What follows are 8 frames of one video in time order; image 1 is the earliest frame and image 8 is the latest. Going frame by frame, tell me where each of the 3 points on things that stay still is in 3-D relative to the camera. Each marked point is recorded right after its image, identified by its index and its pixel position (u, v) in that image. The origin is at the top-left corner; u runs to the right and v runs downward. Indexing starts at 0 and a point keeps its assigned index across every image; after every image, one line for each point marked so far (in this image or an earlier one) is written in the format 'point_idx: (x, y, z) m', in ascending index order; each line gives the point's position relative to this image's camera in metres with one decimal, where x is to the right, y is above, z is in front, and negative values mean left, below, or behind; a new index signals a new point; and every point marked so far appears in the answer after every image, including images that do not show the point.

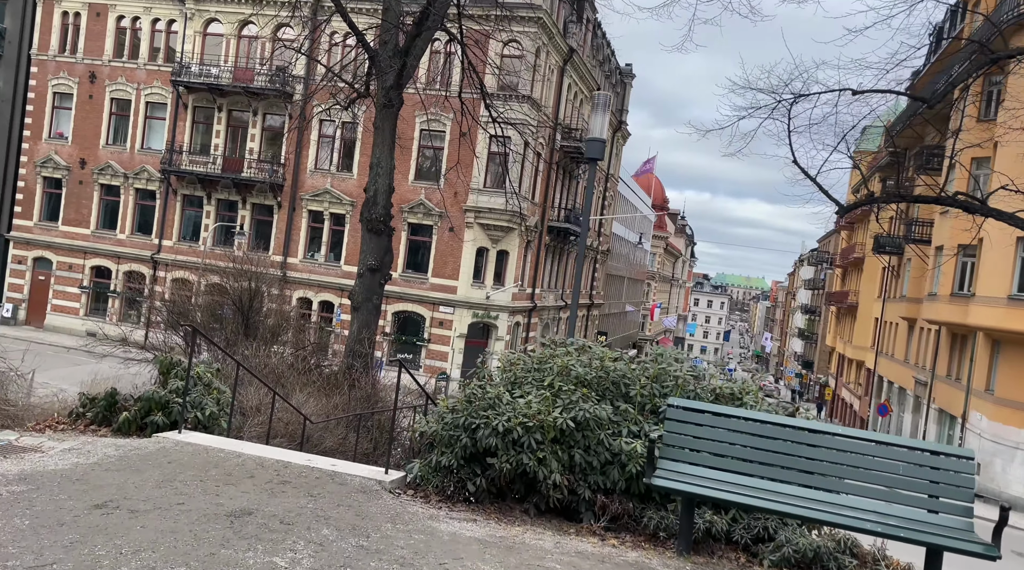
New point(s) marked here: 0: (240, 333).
0: (-4.6, -0.8, +13.3) m
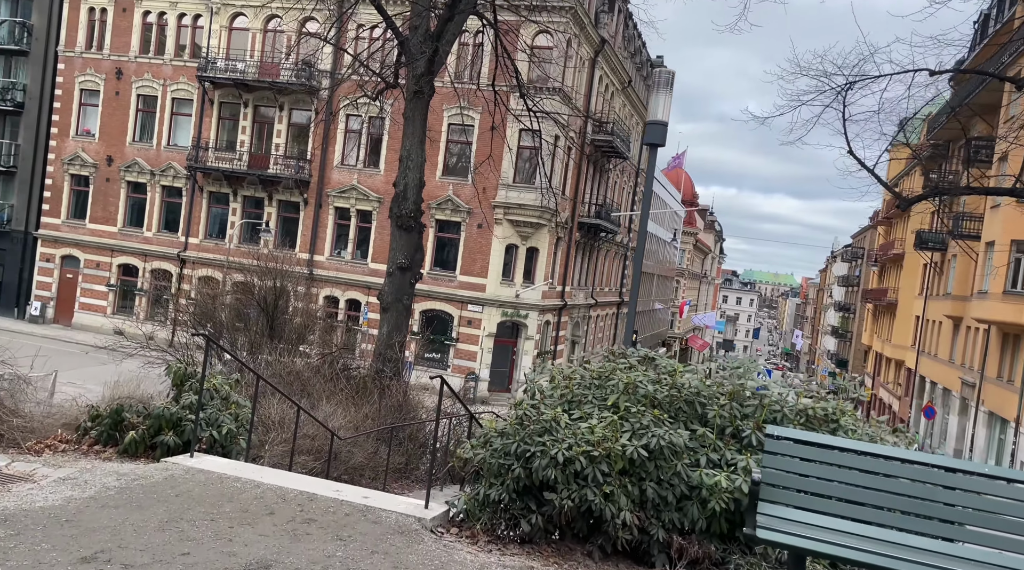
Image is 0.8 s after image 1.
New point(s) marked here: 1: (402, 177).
0: (-4.0, -0.8, +12.8) m
1: (-1.5, +1.5, +10.5) m
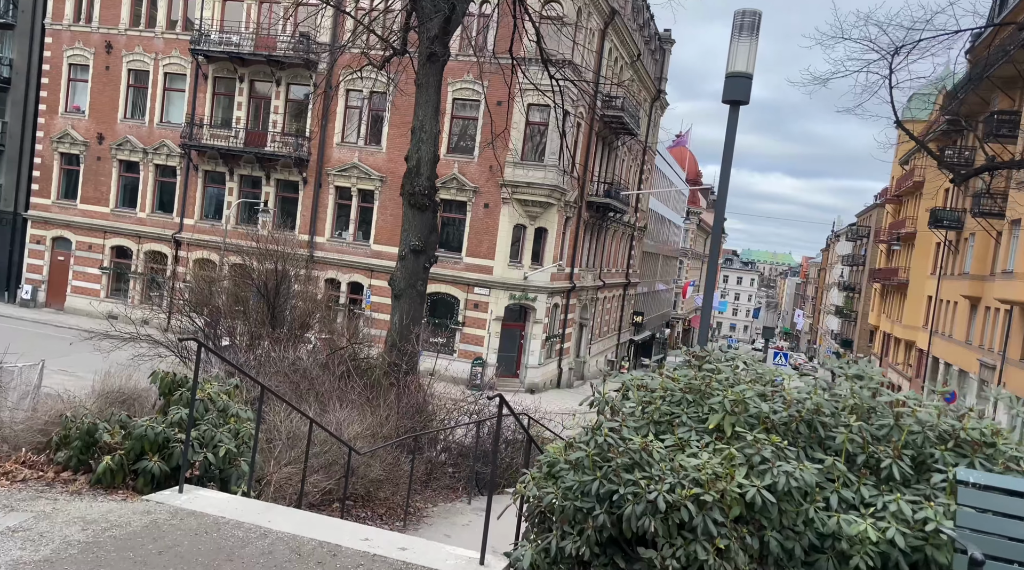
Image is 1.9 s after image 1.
0: (-3.7, -0.6, +11.9) m
1: (-1.2, +1.7, +9.5) m
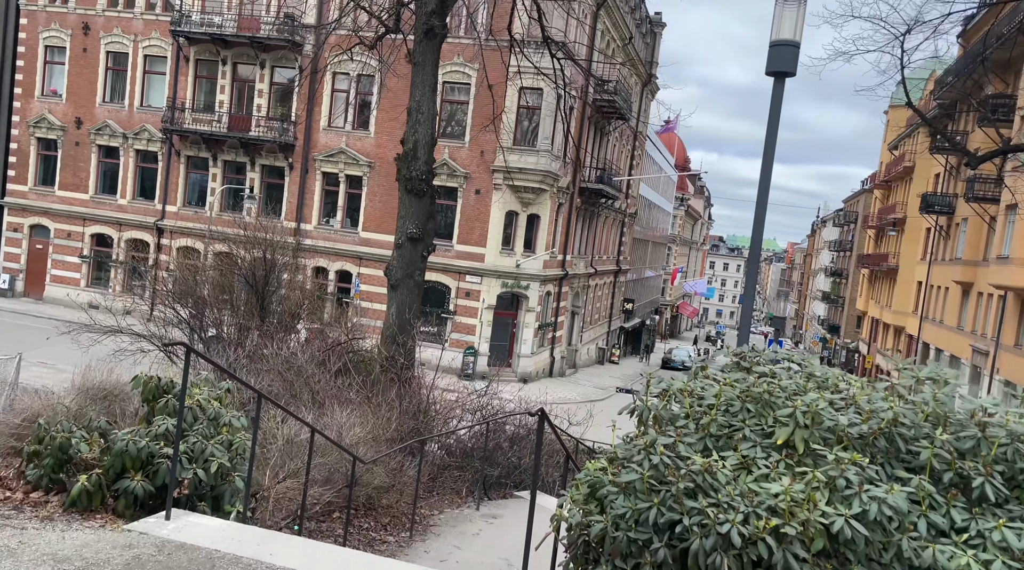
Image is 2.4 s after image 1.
0: (-3.8, -0.4, +11.4) m
1: (-1.2, +1.8, +9.0) m
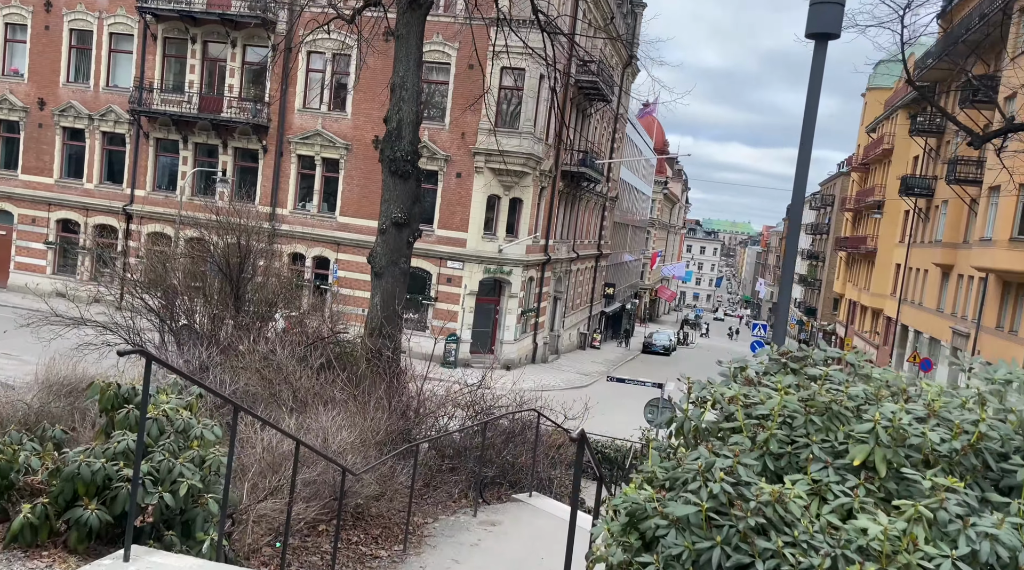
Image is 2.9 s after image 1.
0: (-3.9, -0.3, +10.8) m
1: (-1.3, +1.9, +8.5) m
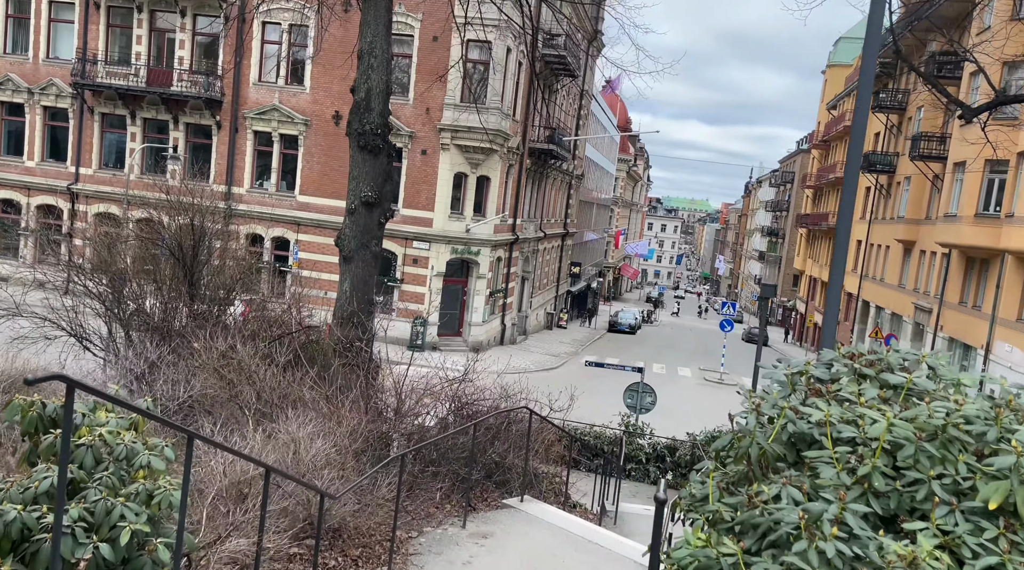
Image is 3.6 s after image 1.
0: (-4.2, -0.1, +10.0) m
1: (-1.5, +2.1, +7.8) m
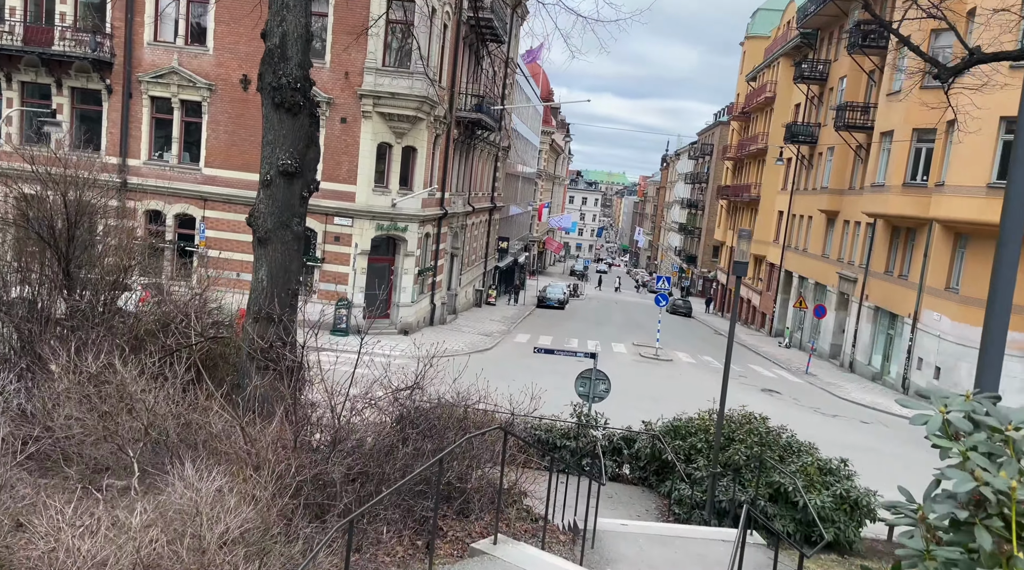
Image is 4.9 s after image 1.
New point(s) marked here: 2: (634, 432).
0: (-4.8, 0.0, +8.4) m
1: (-1.9, +2.2, +6.4) m
2: (+1.6, -2.0, +10.5) m
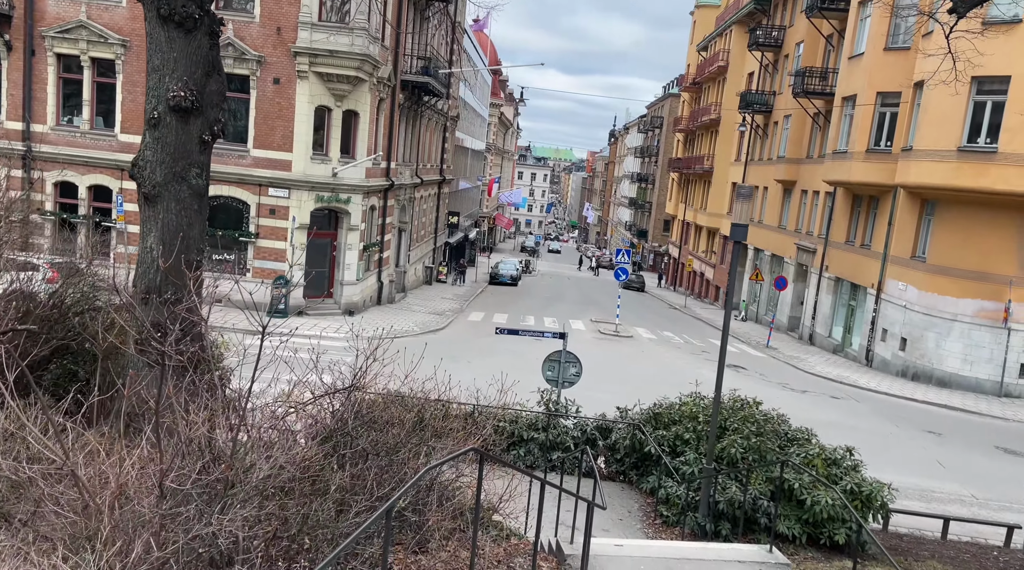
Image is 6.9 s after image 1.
0: (-5.2, +0.2, +6.7) m
1: (-2.2, +2.4, +4.8) m
2: (+1.2, -1.6, +9.3) m
